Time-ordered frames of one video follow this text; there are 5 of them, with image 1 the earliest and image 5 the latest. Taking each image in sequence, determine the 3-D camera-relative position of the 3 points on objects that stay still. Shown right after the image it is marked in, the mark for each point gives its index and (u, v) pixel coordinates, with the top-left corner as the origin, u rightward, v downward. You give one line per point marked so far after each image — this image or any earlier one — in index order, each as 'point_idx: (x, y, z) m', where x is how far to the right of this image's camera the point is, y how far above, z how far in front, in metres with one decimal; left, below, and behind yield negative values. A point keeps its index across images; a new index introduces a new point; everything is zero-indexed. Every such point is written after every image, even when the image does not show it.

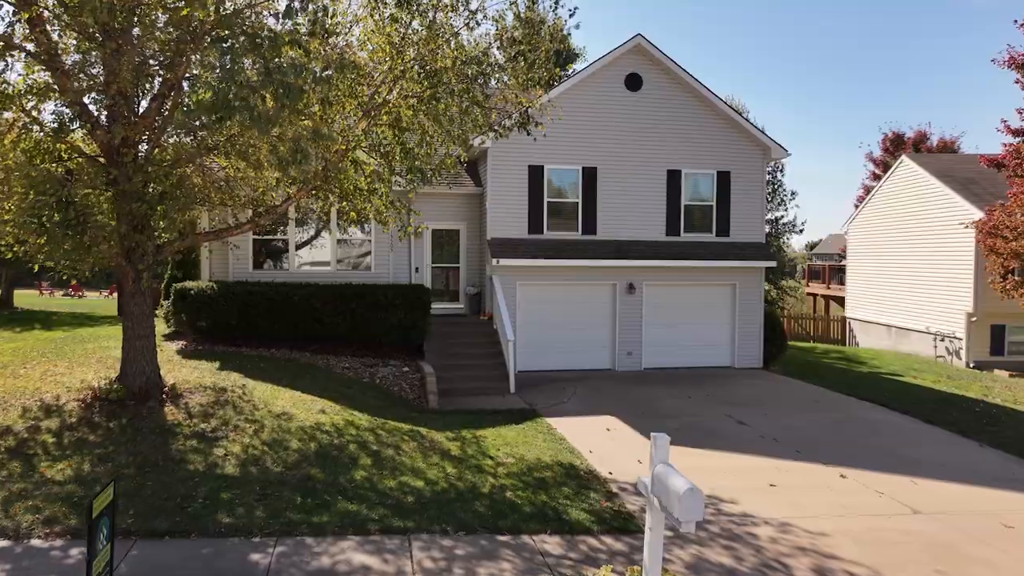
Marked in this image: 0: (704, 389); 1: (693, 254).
0: (+3.9, -2.1, +14.2) m
1: (+4.2, +0.8, +16.1) m
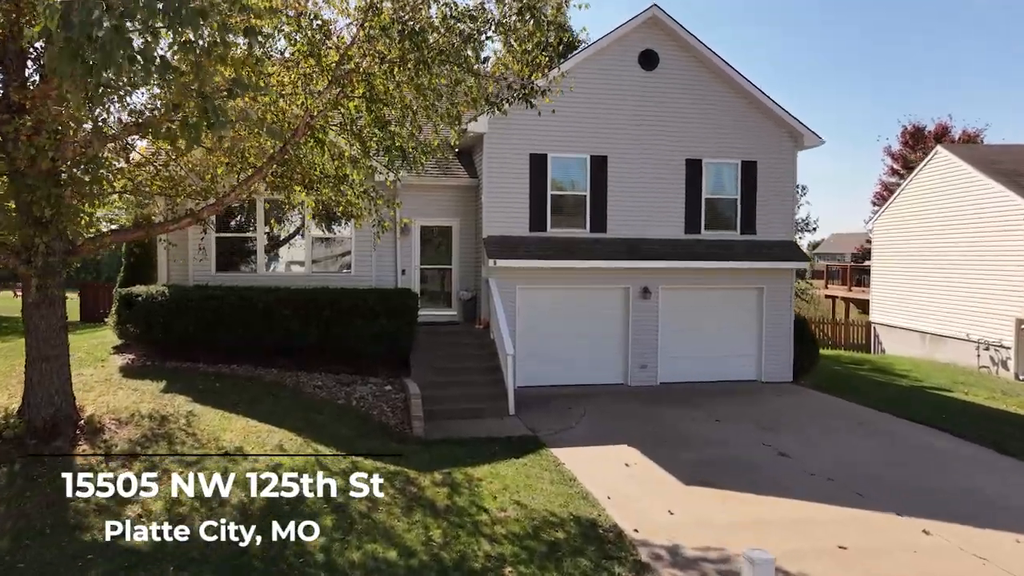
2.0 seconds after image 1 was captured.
0: (+3.9, -2.2, +12.4) m
1: (+4.2, +0.7, +14.2) m
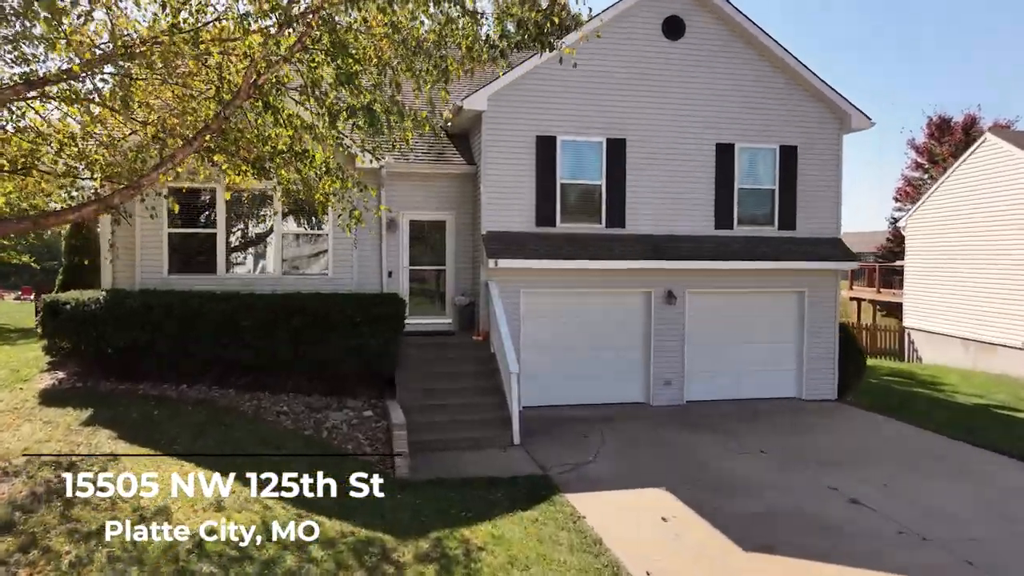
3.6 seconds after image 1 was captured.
0: (+4.0, -2.3, +10.4) m
1: (+4.2, +0.6, +12.3) m
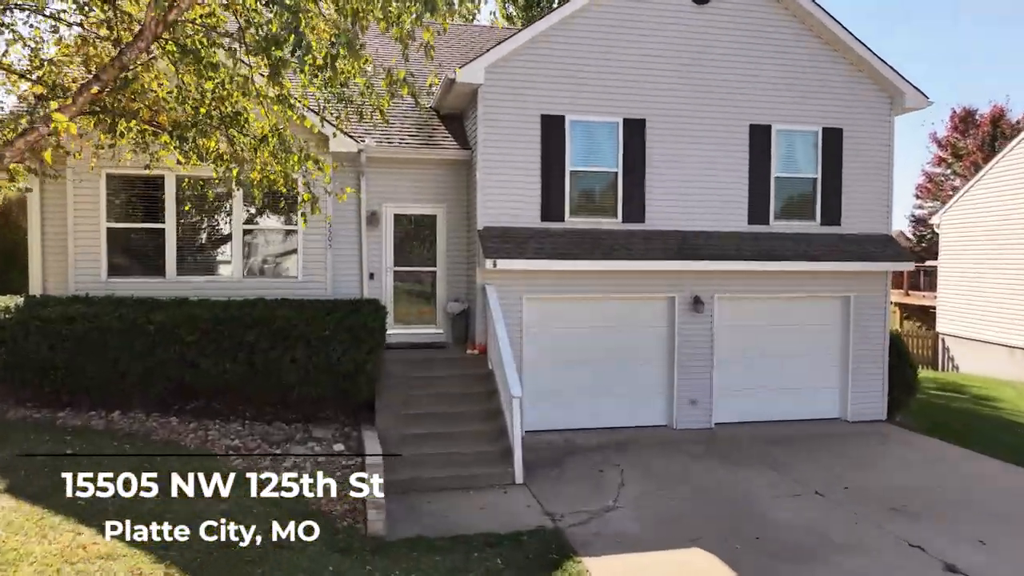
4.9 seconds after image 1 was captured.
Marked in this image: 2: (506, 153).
0: (+4.0, -2.3, +8.7) m
1: (+4.3, +0.6, +10.6) m
2: (-0.1, +2.0, +10.1) m
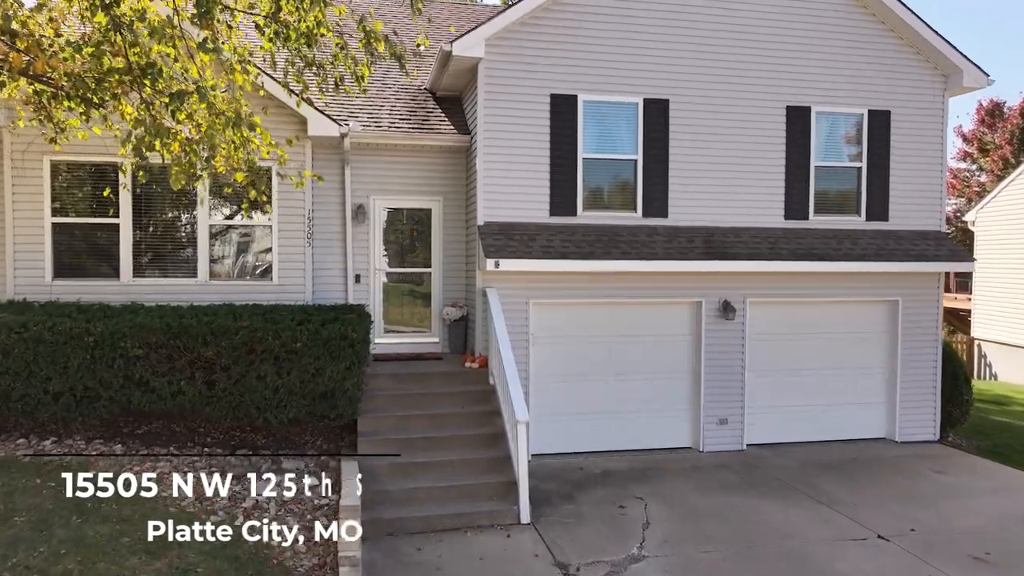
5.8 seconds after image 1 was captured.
0: (+4.1, -2.4, +7.4) m
1: (+4.3, +0.5, +9.3) m
2: (0.0, +1.9, +8.8) m
